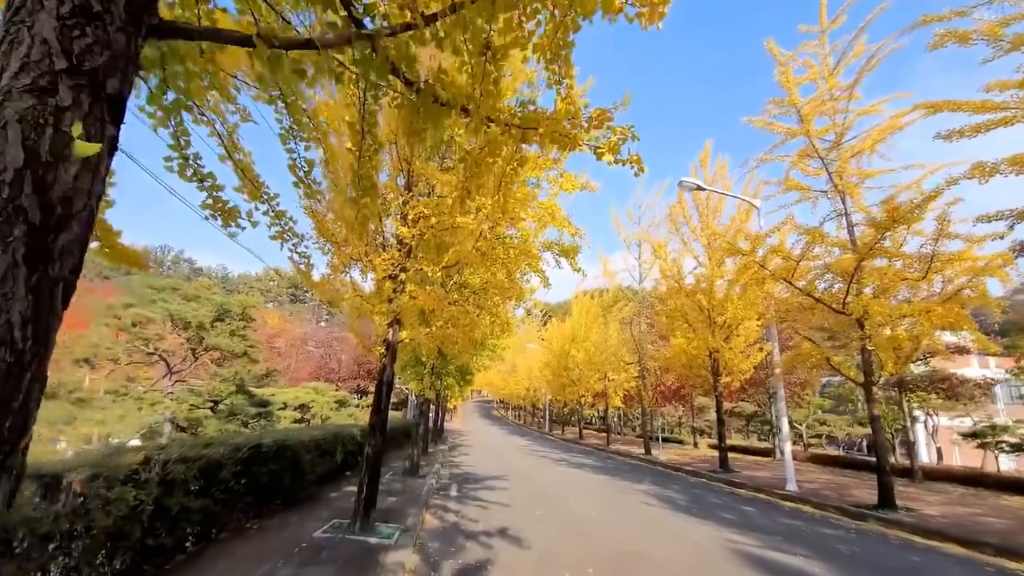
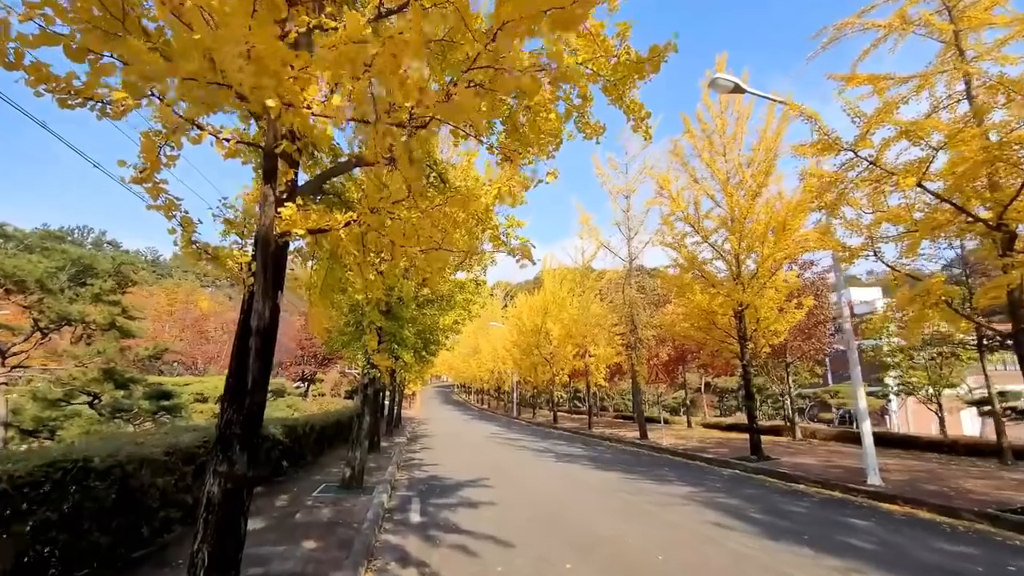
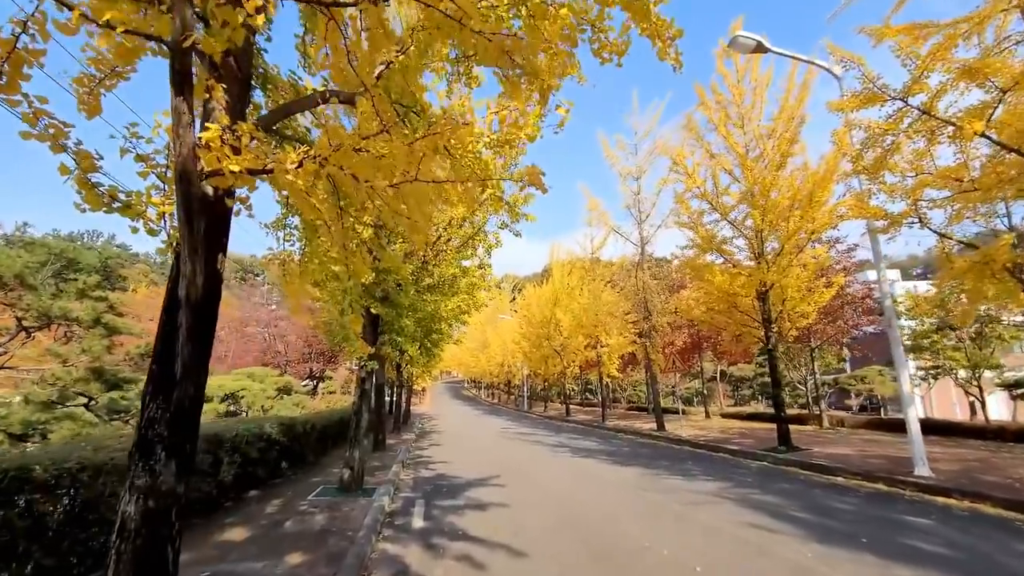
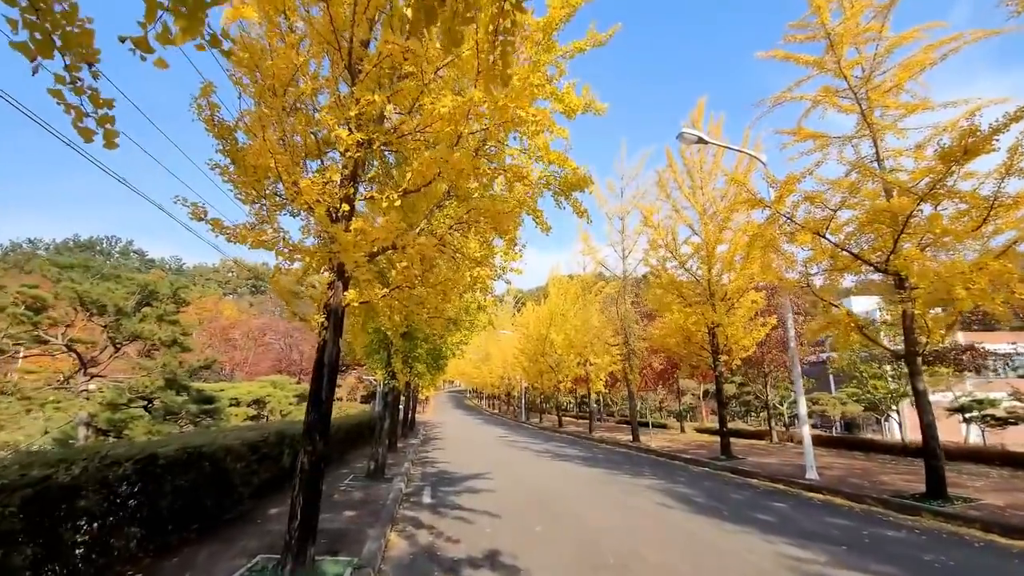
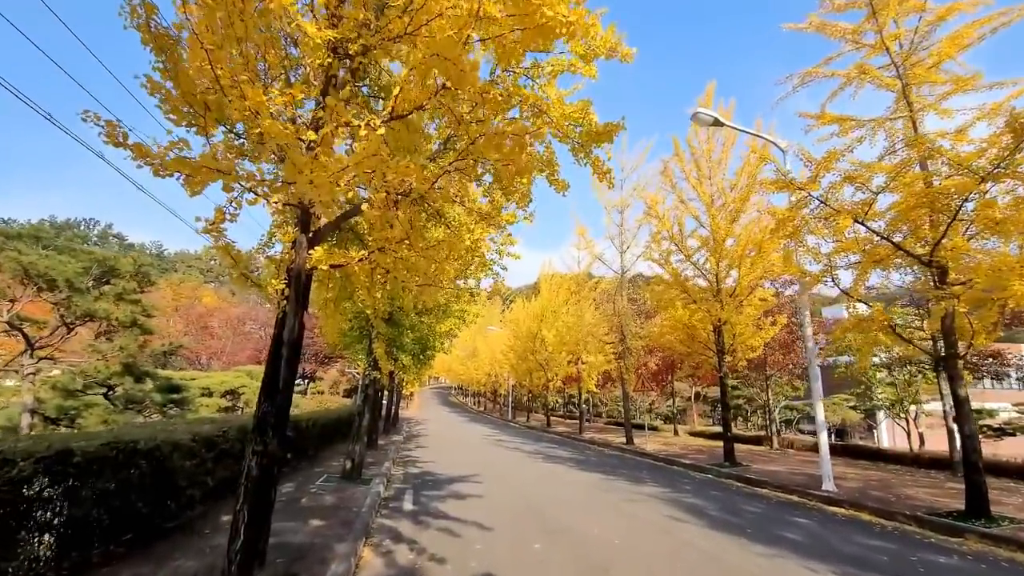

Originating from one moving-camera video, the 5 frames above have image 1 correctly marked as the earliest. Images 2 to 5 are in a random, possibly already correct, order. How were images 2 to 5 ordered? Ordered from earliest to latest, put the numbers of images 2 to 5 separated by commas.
4, 5, 2, 3
